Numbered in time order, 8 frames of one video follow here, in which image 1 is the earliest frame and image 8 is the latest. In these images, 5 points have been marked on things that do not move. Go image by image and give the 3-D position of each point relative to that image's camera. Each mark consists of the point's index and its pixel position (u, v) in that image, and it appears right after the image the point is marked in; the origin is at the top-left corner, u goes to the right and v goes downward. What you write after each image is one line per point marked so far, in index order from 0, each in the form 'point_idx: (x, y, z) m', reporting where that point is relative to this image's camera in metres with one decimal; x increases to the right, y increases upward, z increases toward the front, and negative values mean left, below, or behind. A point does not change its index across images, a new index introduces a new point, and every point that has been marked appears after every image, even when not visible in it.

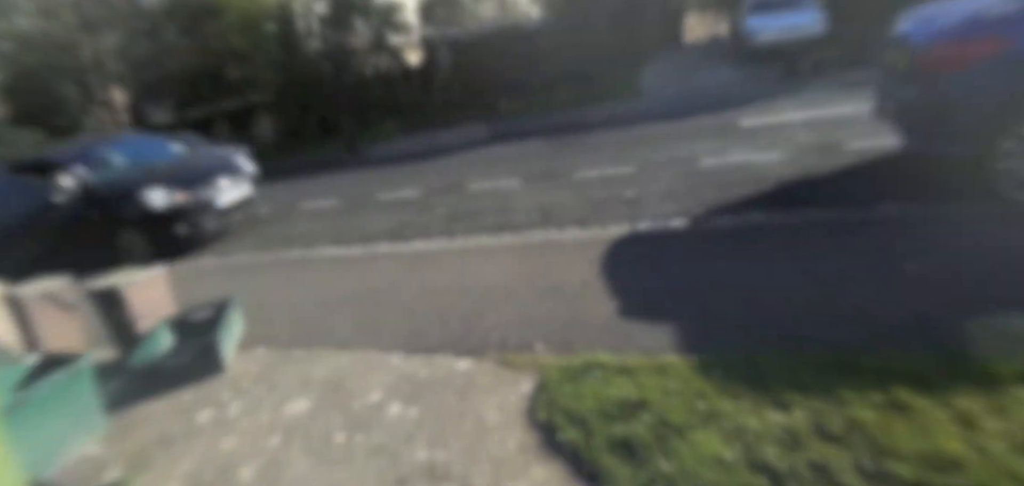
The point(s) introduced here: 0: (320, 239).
0: (-1.6, +0.1, +4.6) m
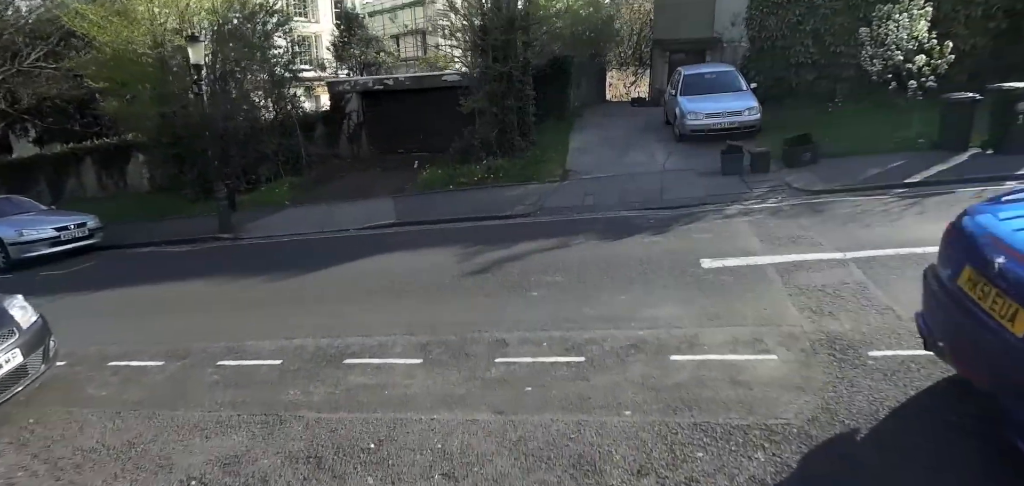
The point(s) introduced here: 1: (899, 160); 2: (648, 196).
0: (-2.2, -1.2, +2.9) m
1: (+5.2, +1.1, +7.2) m
2: (+1.9, +0.7, +7.5) m
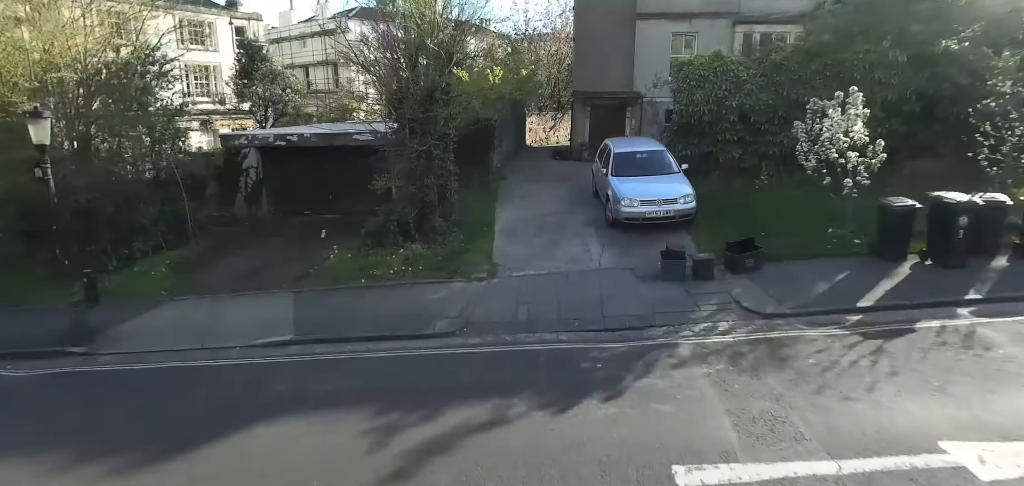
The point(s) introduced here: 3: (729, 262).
0: (-2.4, -2.6, +1.5) m
1: (+4.2, -0.4, +6.9) m
2: (+1.0, -0.8, +6.8) m
3: (+2.9, -0.3, +7.3) m
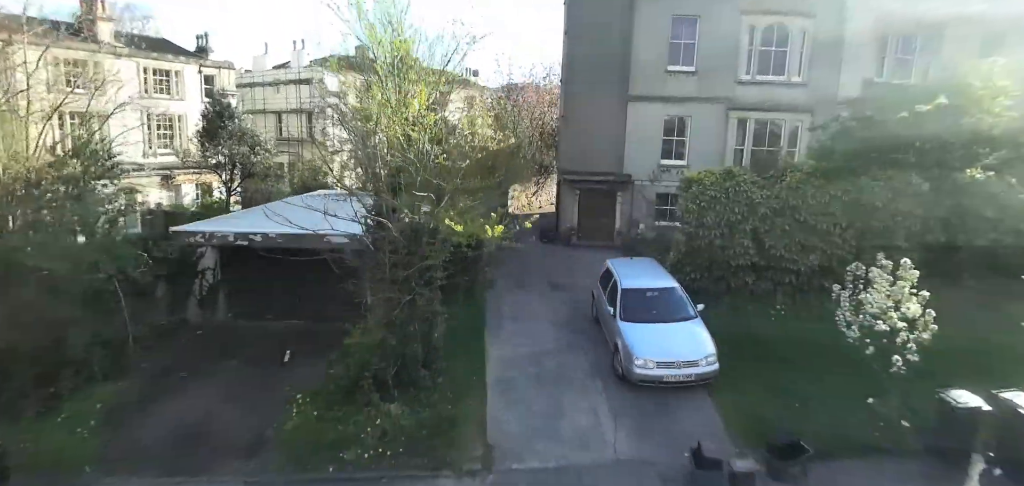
0: (-2.1, -4.5, 0.0) m
1: (+4.3, -2.7, +5.8) m
2: (+1.0, -3.1, +5.5) m
3: (+3.0, -2.6, +6.1) m
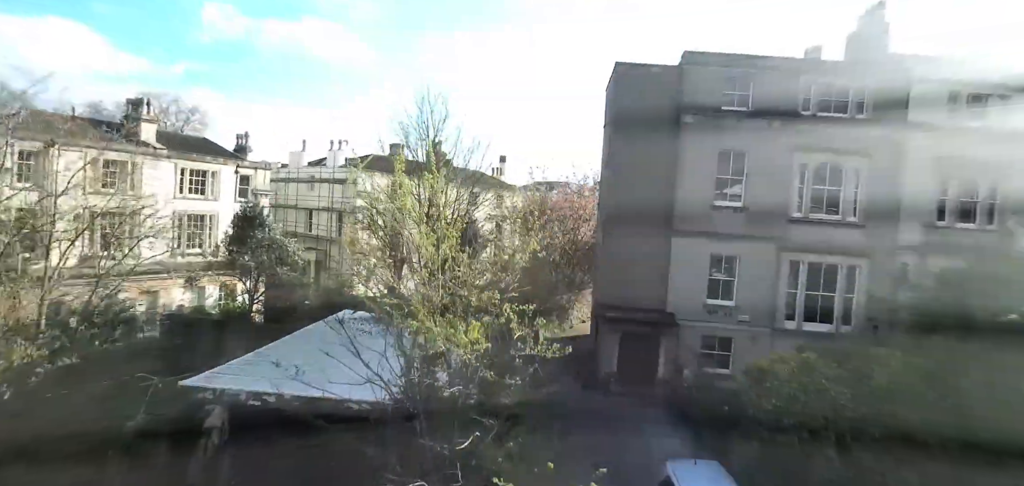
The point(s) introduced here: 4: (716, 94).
0: (-1.9, -6.2, -1.8) m
1: (+4.7, -5.5, +4.0) m
2: (+1.5, -5.7, +3.8) m
3: (+3.4, -5.4, +4.4) m
4: (+6.7, +4.8, +17.7) m
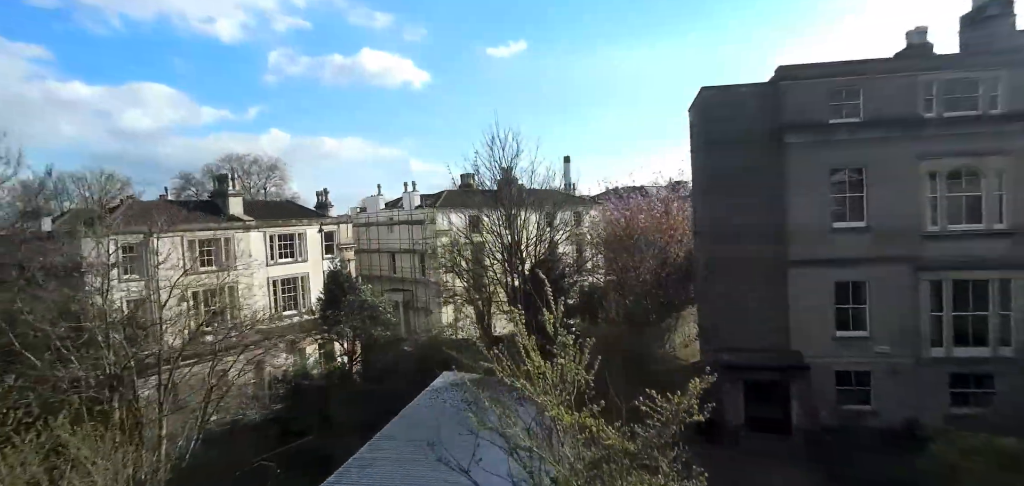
0: (-0.7, -8.2, -2.4) m
1: (+6.6, -6.6, +2.5) m
2: (+3.3, -7.2, +2.7) m
3: (+5.3, -6.7, +3.1) m
4: (+9.0, +4.0, +15.8) m
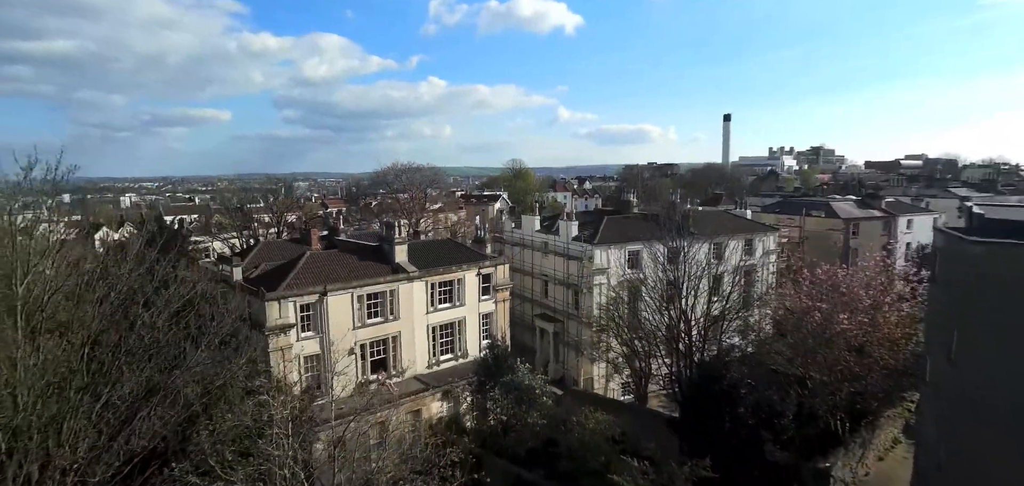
0: (-1.0, -14.2, -2.5) m
1: (+7.3, -12.9, +0.3) m
2: (+4.1, -13.1, +1.3) m
3: (+6.2, -12.7, +1.1) m
4: (+13.7, -1.1, +11.2) m
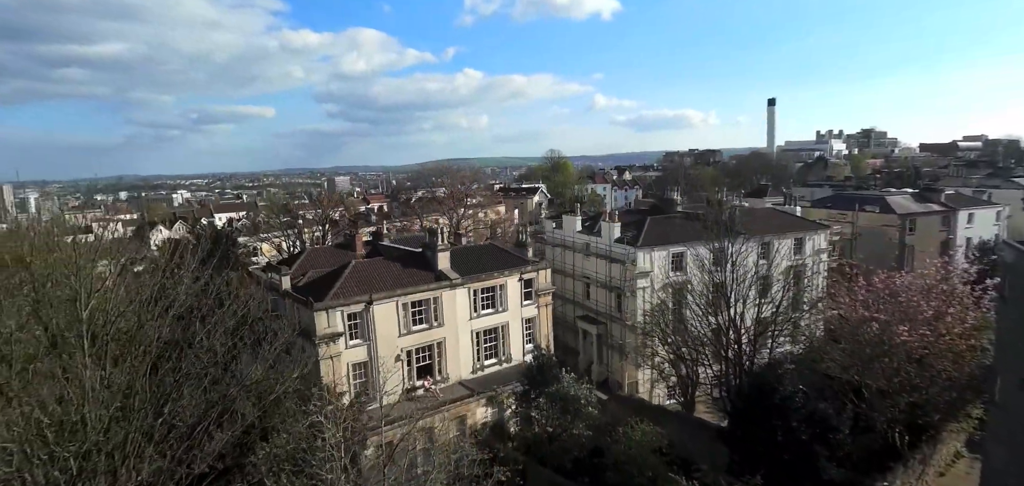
0: (-0.8, -15.1, -2.2) m
1: (+7.6, -13.7, -0.1) m
2: (+4.6, -13.9, +1.2) m
3: (+6.6, -13.5, +0.8) m
4: (+14.7, -1.6, +10.1) m
